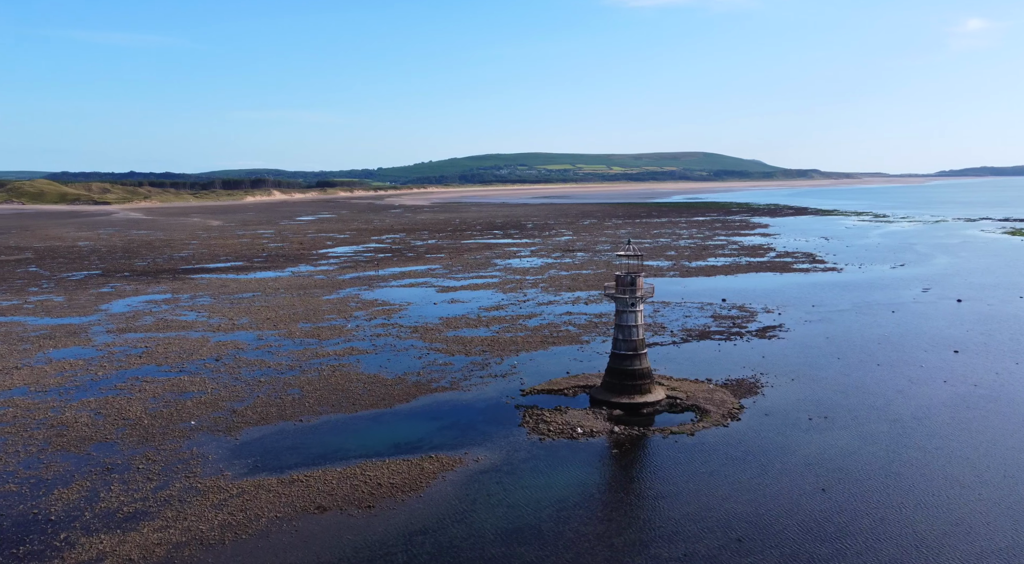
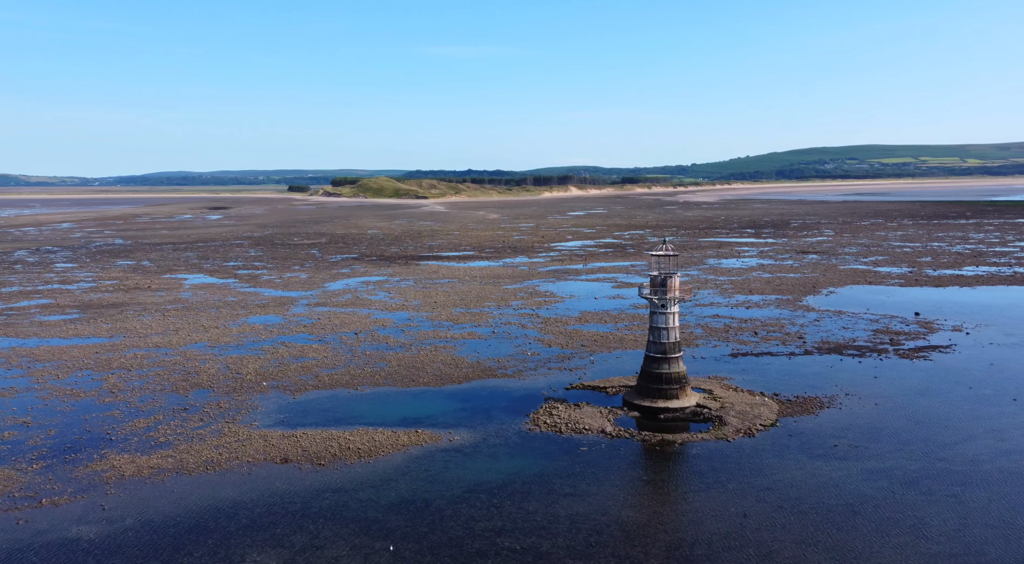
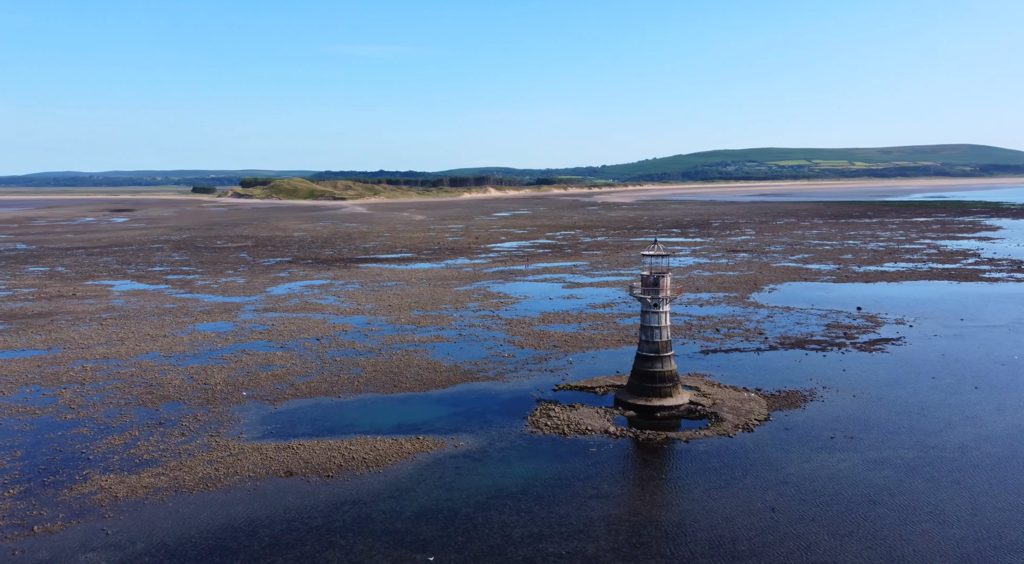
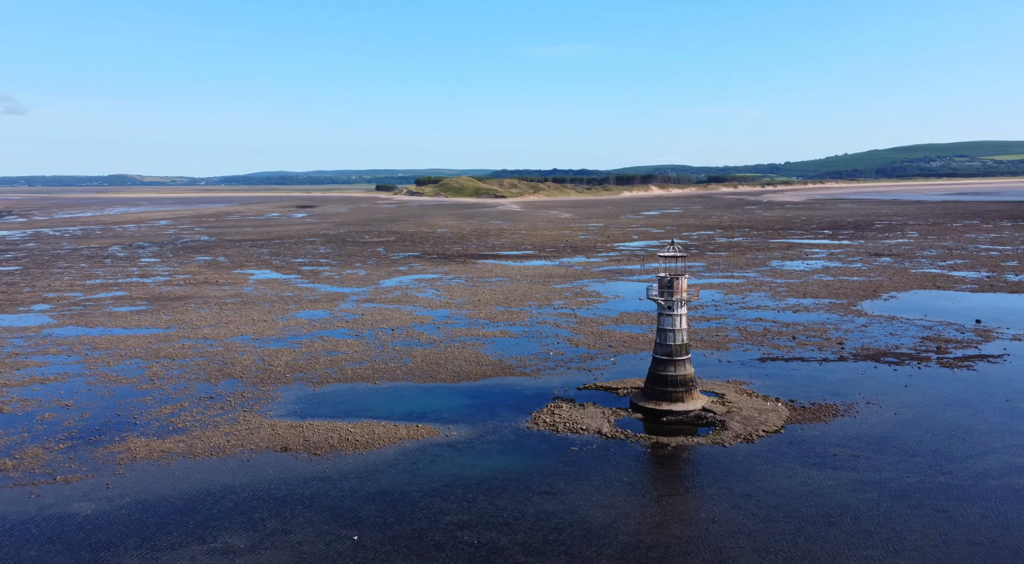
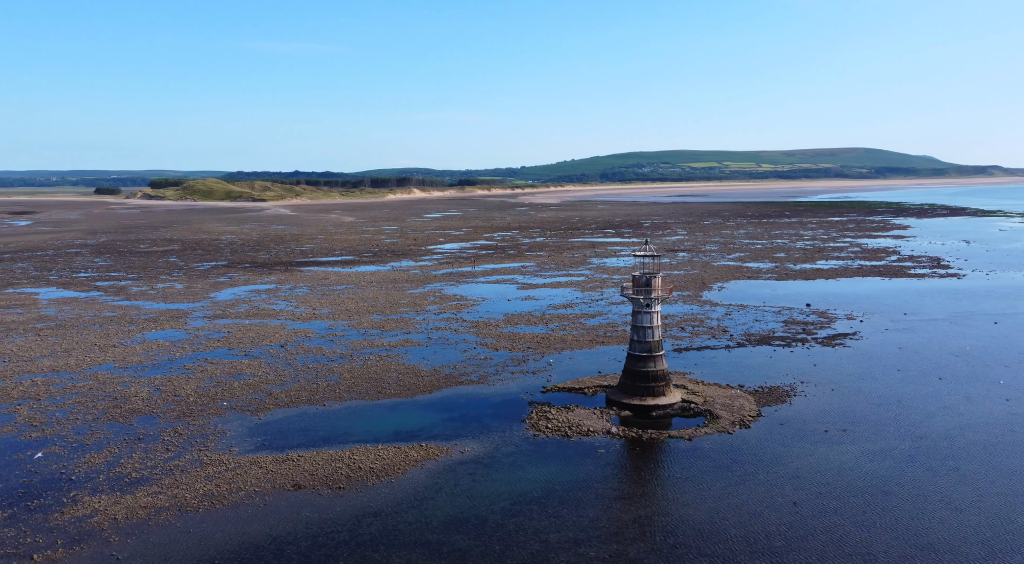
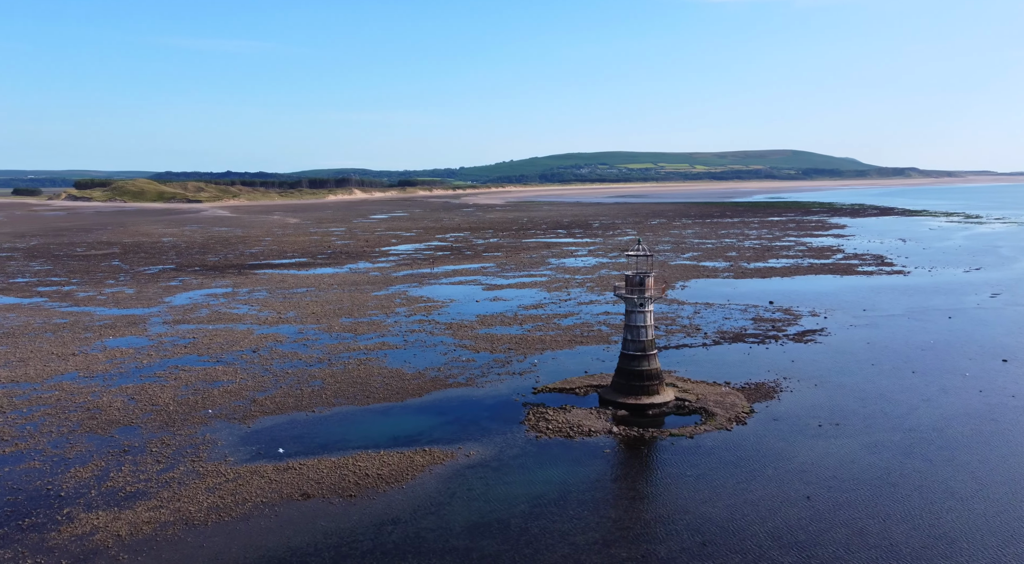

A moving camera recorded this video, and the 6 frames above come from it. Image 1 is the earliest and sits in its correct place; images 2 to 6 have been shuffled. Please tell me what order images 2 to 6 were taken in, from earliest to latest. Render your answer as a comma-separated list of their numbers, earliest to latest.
6, 5, 3, 2, 4
